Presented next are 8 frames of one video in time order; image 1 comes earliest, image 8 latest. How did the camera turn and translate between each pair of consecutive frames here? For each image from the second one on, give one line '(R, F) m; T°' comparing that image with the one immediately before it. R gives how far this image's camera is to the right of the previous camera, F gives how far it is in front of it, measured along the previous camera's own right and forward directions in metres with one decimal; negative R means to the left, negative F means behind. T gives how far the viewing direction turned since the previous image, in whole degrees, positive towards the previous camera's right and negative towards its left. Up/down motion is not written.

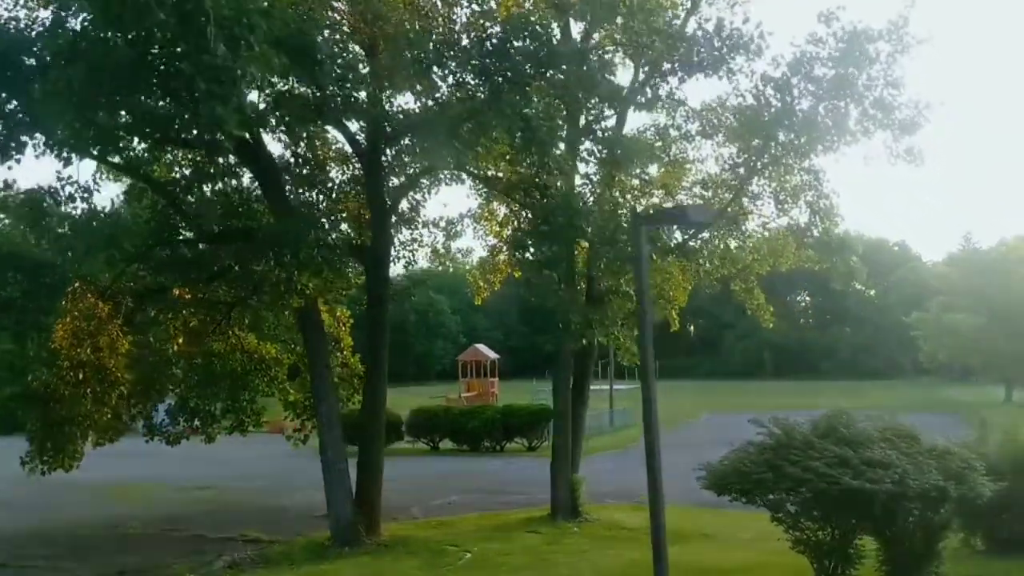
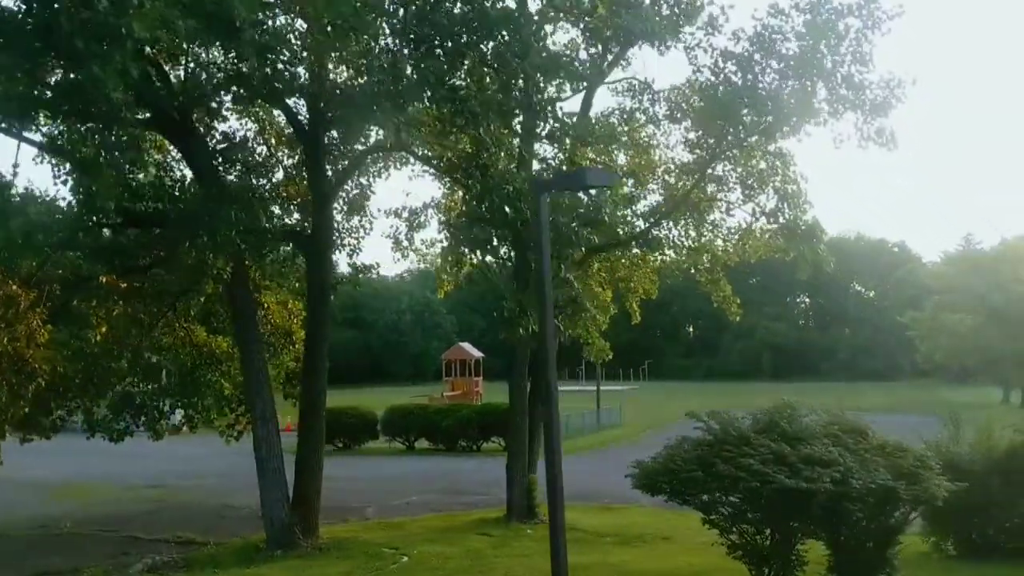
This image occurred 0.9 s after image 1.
(+0.8, +0.8) m; 0°
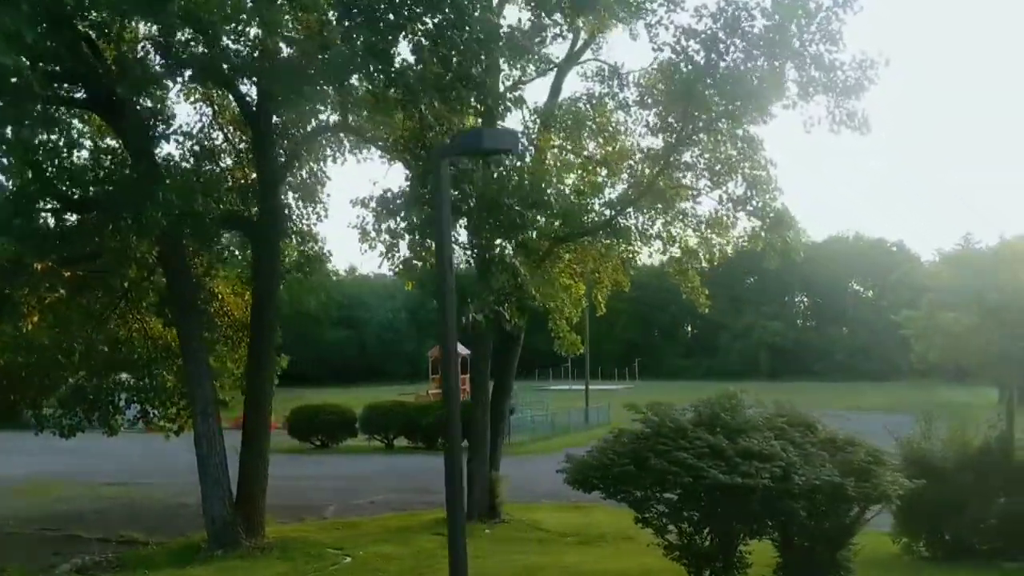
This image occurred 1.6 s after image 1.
(+0.7, +0.6) m; 0°
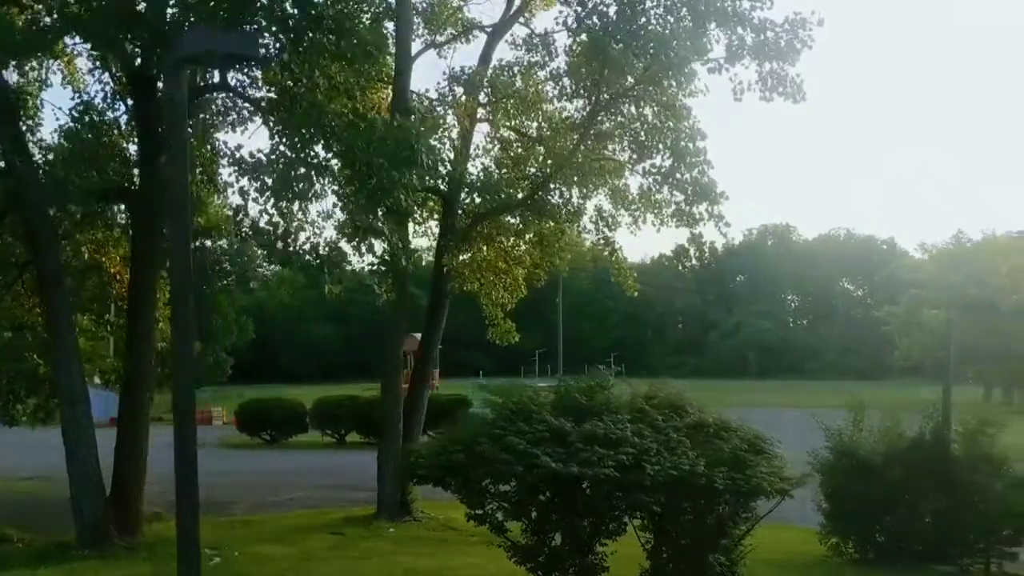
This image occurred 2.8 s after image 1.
(+1.2, +1.1) m; 0°
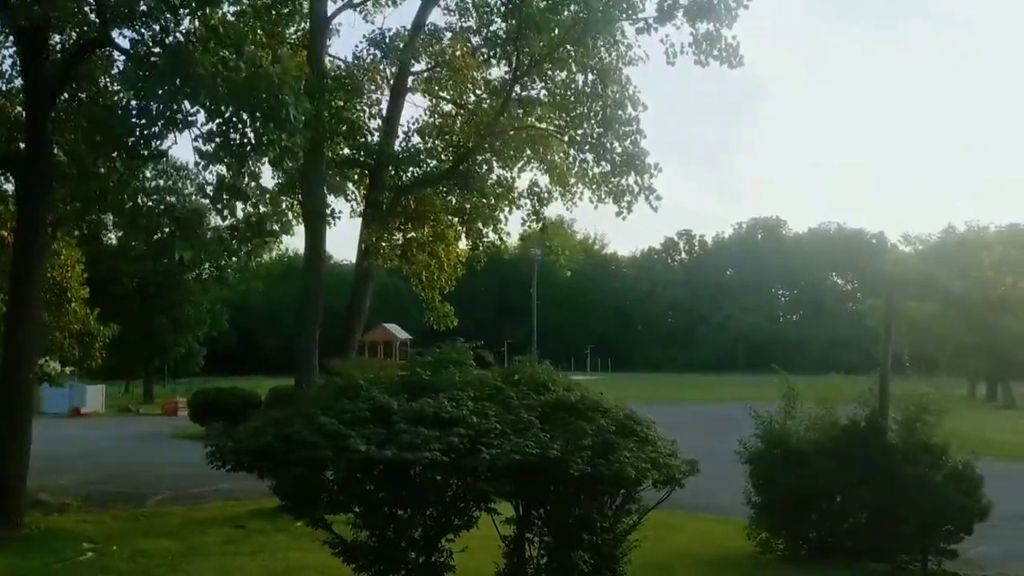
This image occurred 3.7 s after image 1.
(+1.0, +0.9) m; 0°
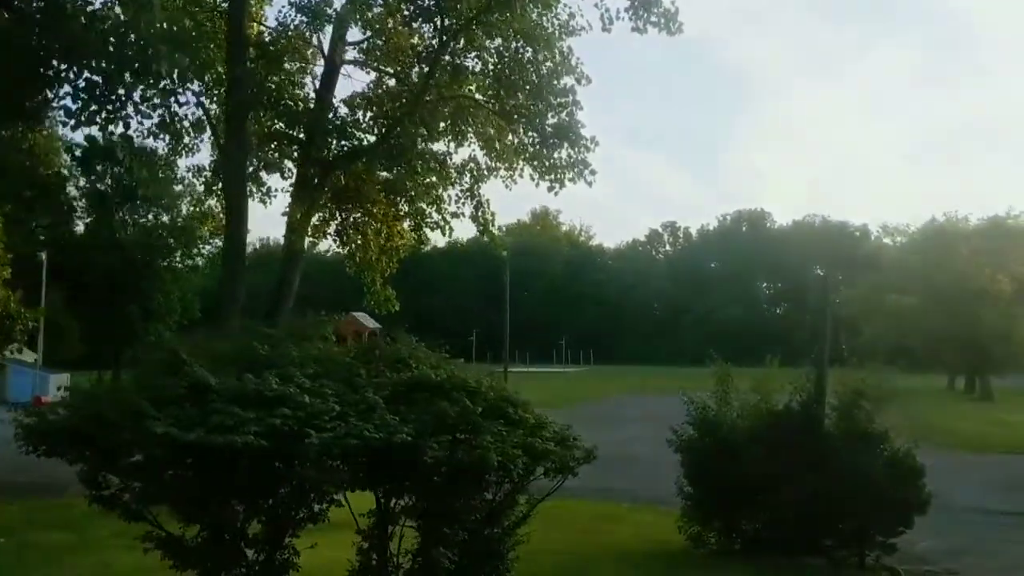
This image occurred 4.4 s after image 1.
(+0.7, +0.6) m; +1°
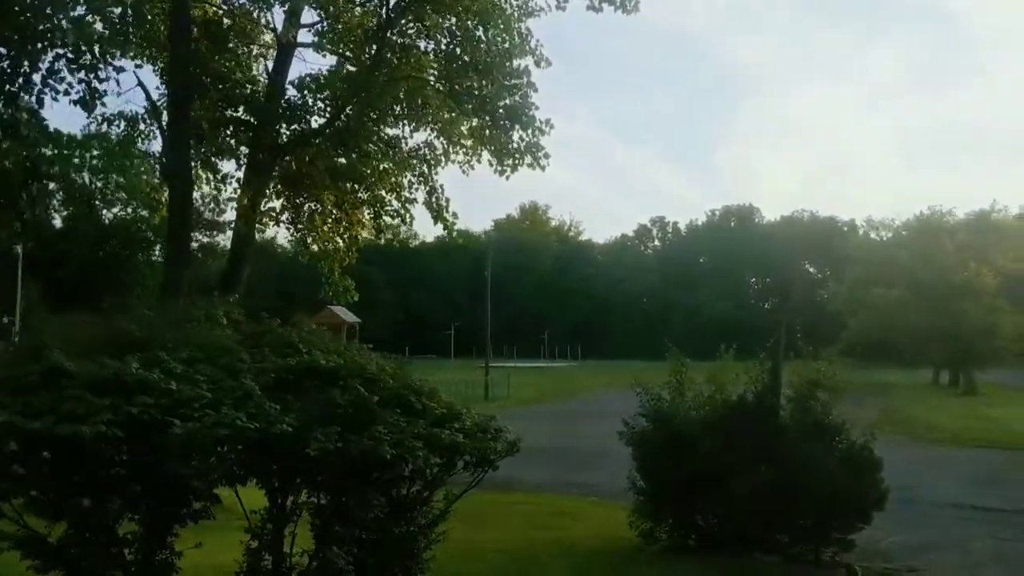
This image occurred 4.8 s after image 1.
(+0.5, +0.4) m; 0°
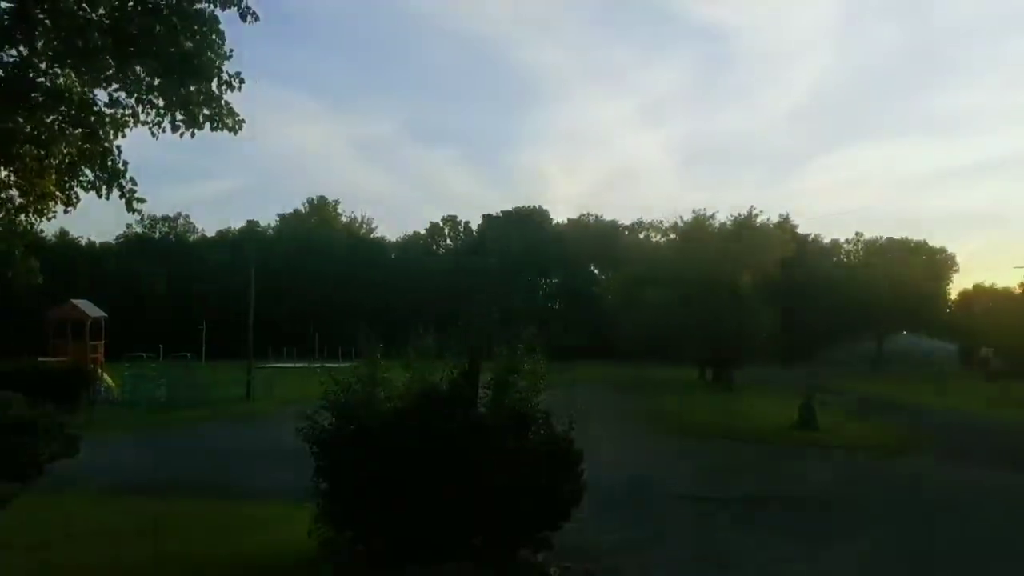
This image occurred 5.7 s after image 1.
(+1.1, +1.0) m; +12°
